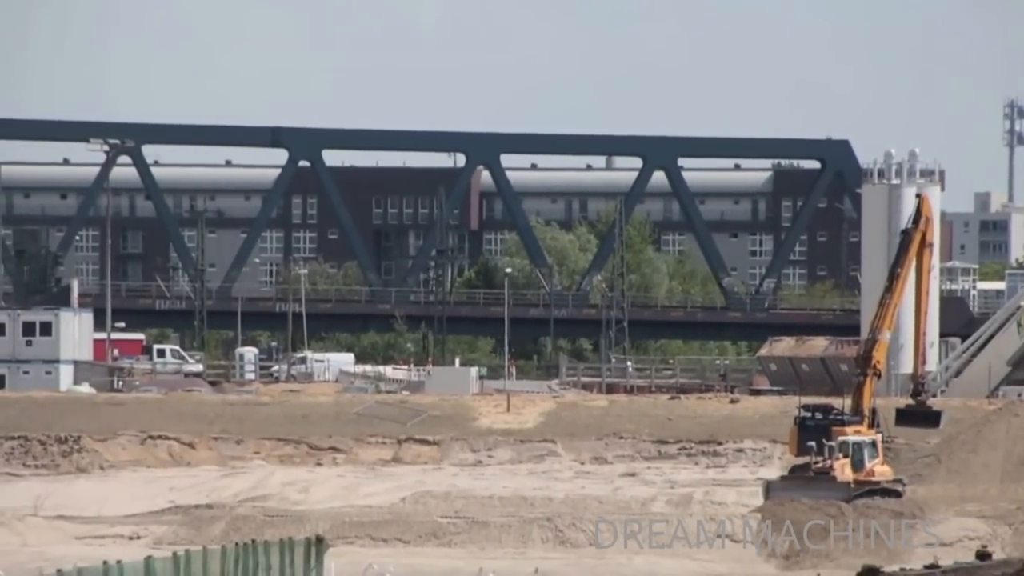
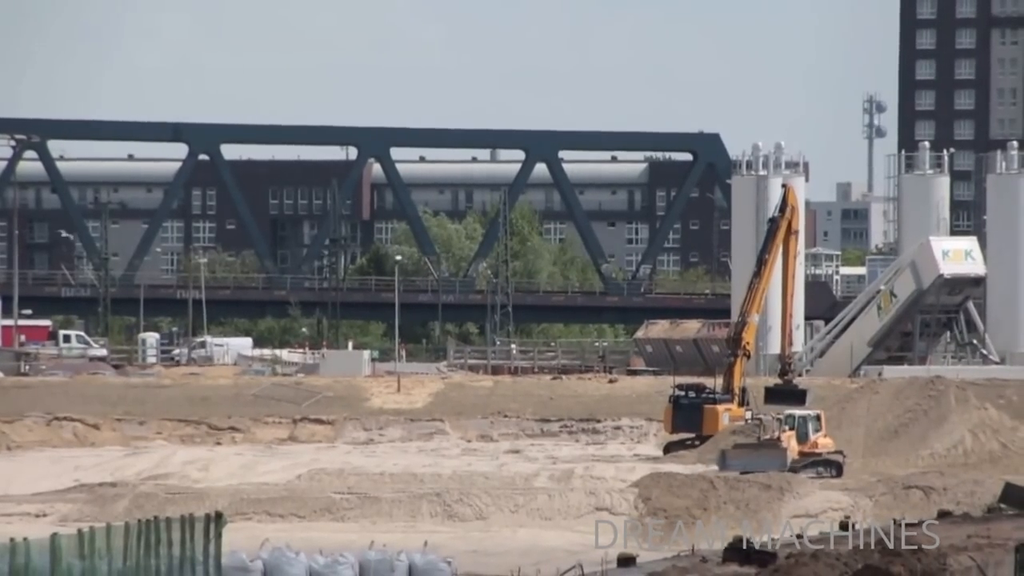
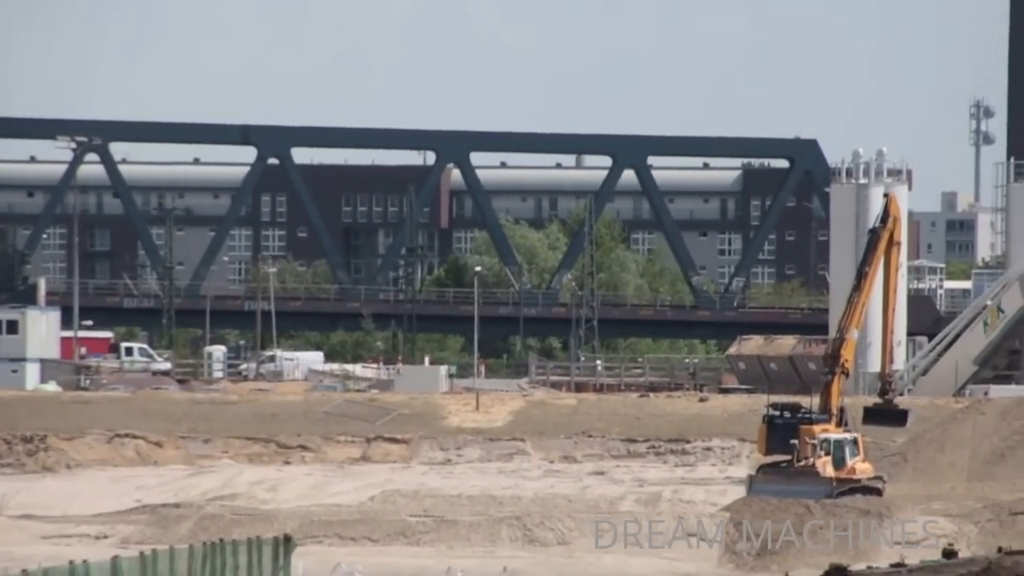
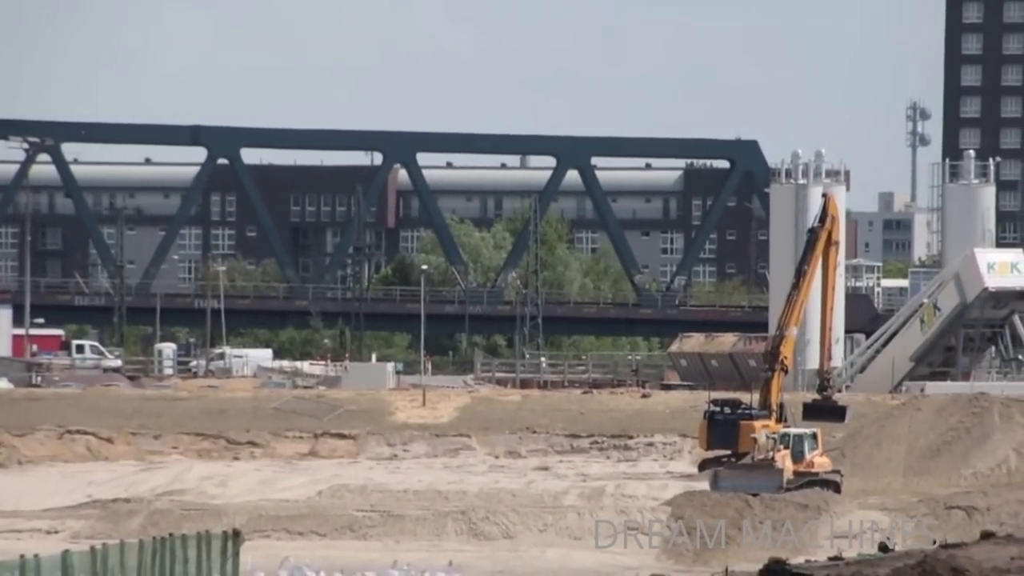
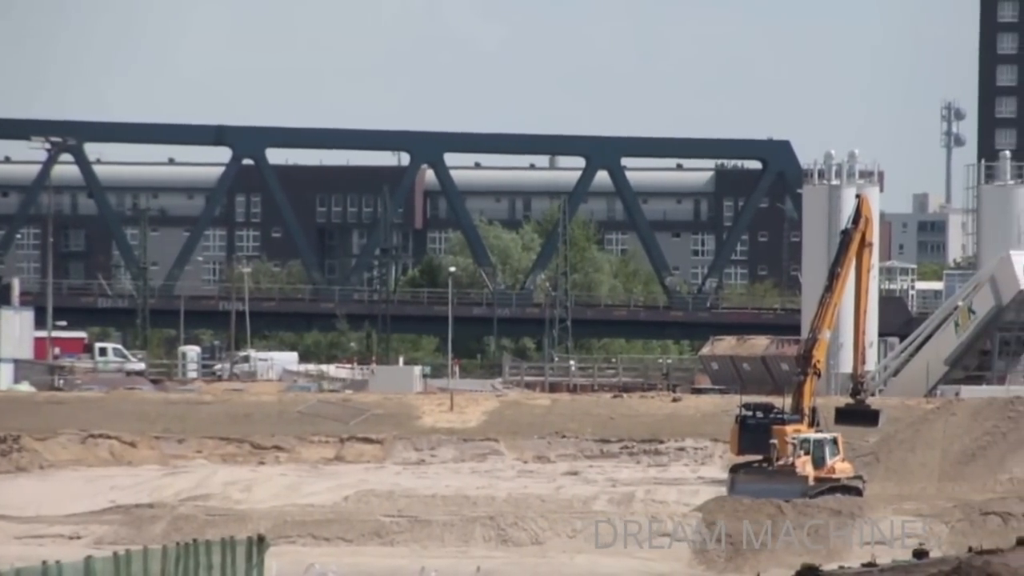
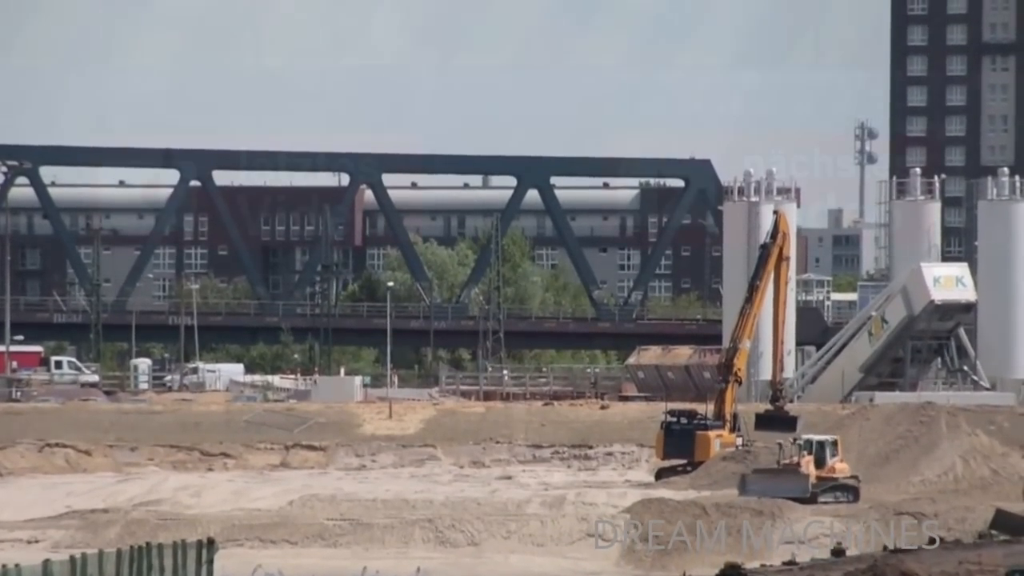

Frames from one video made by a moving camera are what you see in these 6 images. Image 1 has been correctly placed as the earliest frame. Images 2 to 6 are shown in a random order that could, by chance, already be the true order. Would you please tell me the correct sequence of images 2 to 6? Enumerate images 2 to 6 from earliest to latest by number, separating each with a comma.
3, 5, 4, 2, 6
